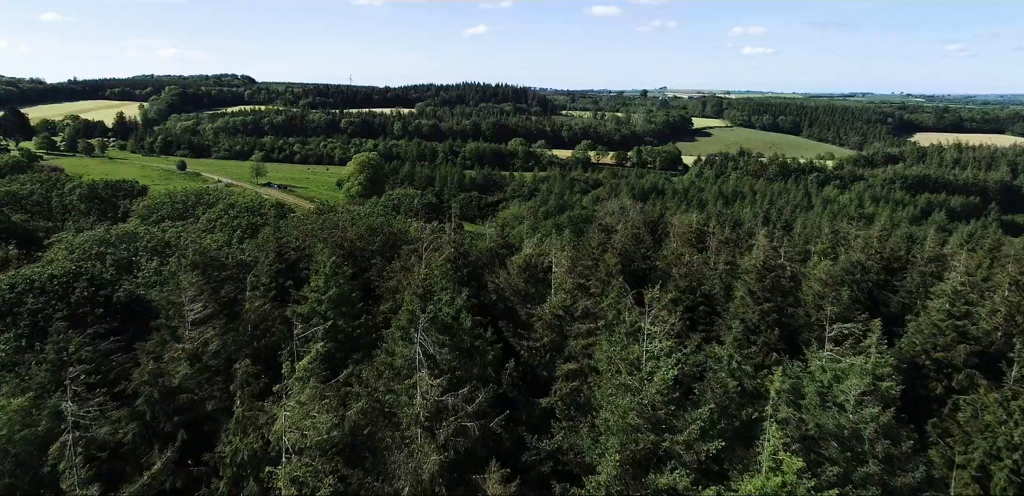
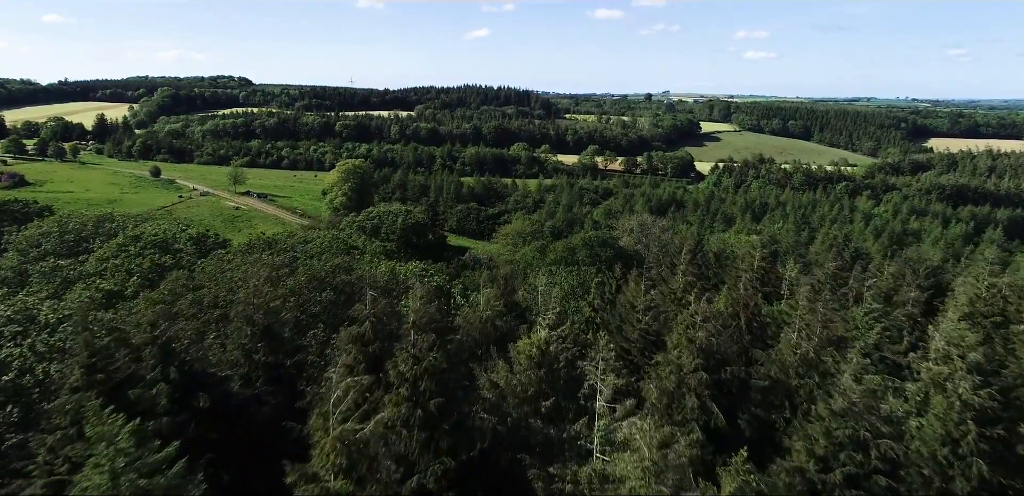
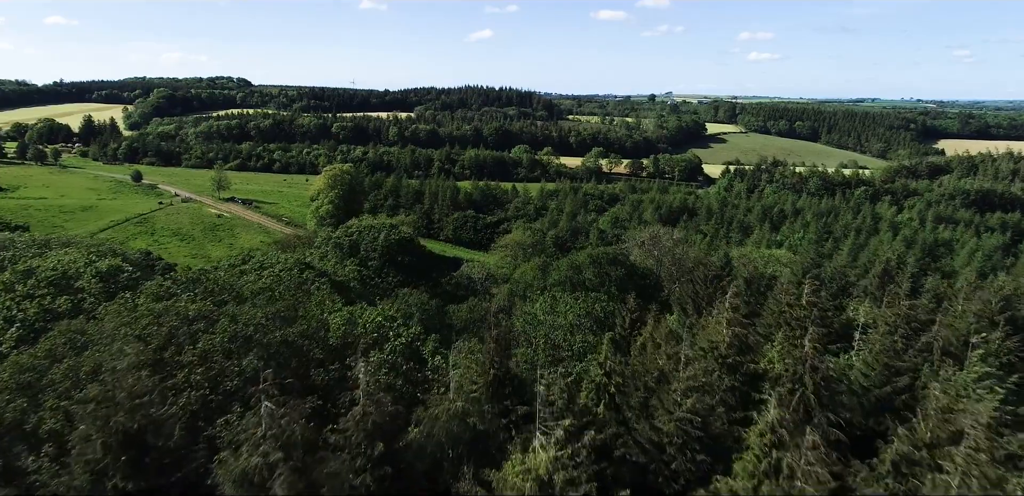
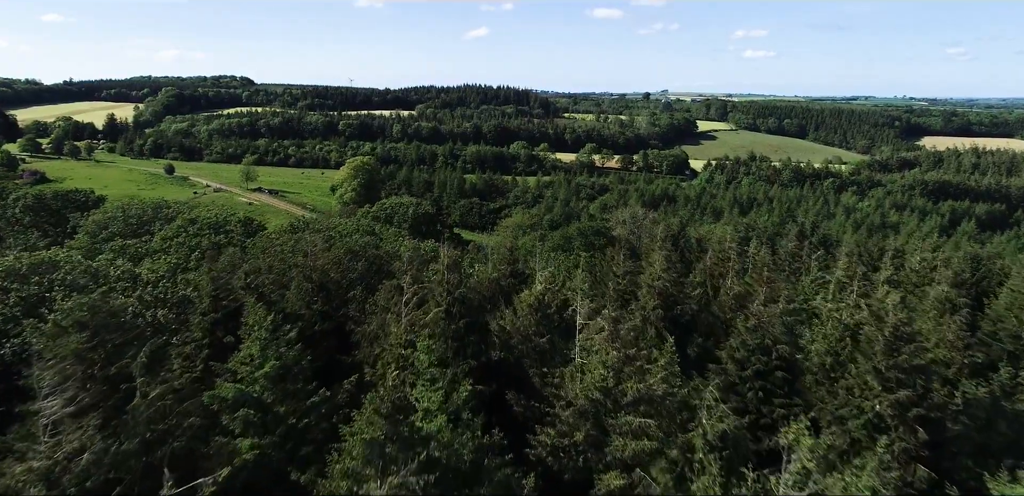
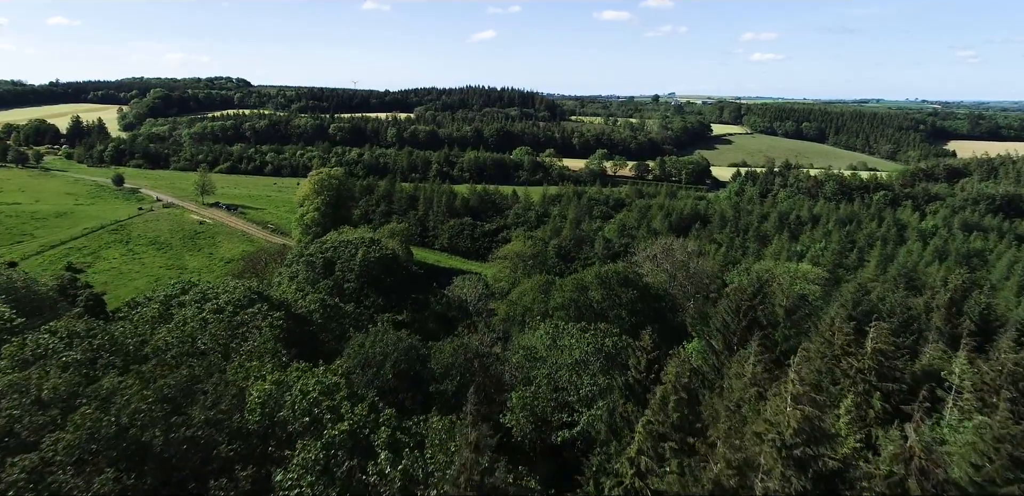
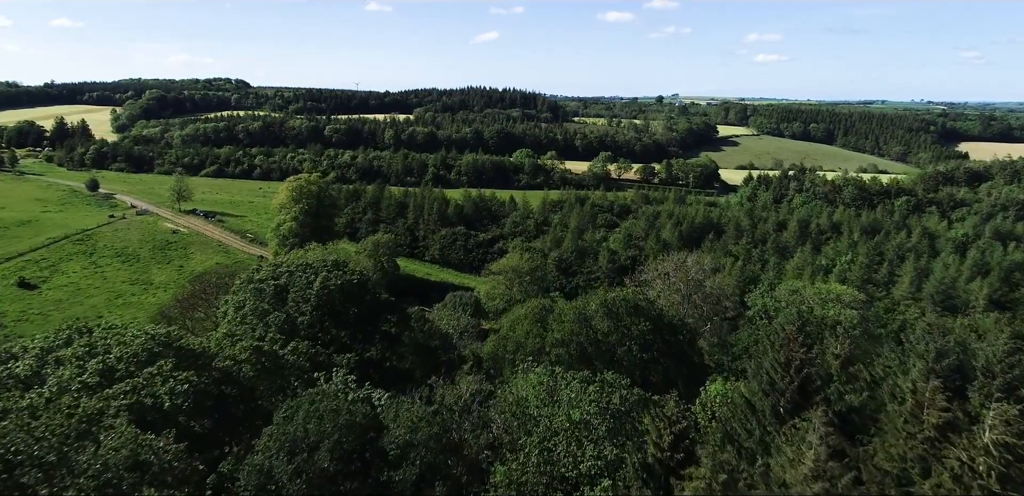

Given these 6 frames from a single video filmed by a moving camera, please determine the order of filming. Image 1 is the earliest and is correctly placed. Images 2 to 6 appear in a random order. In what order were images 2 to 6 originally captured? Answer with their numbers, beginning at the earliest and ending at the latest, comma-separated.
4, 2, 3, 5, 6
